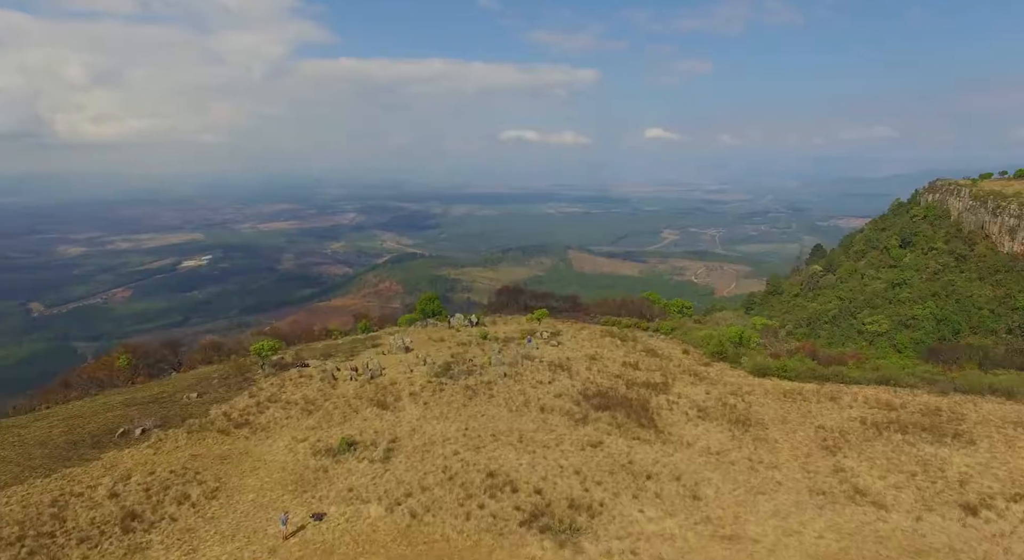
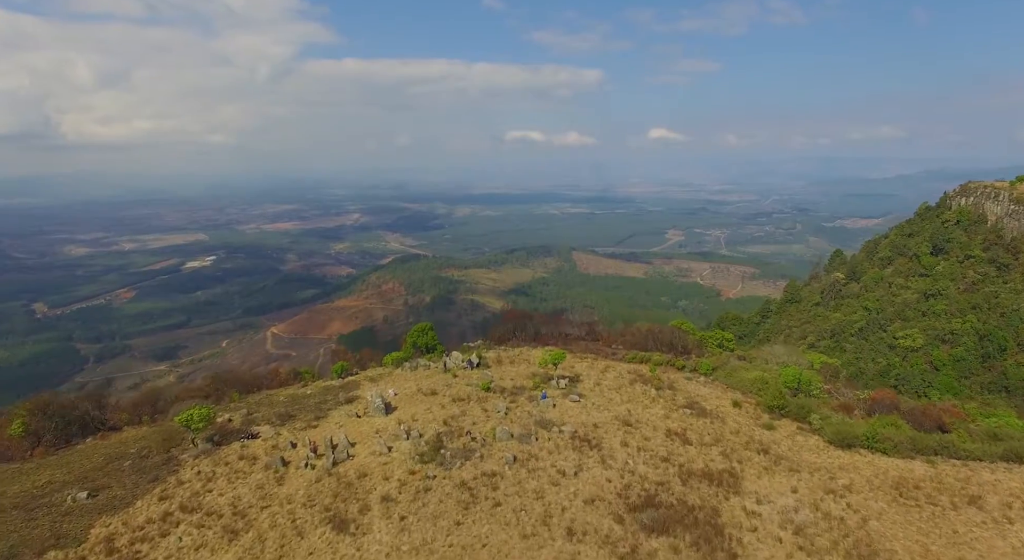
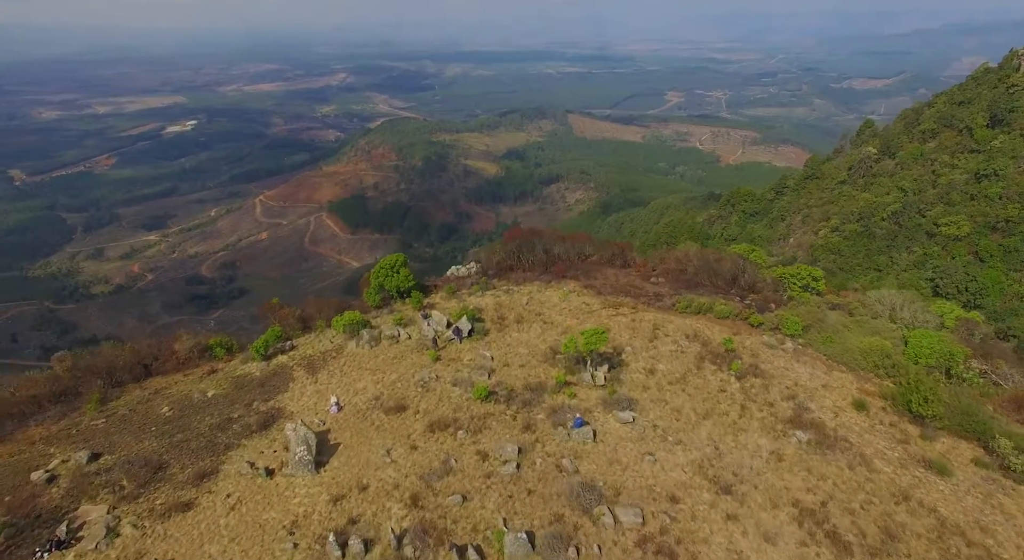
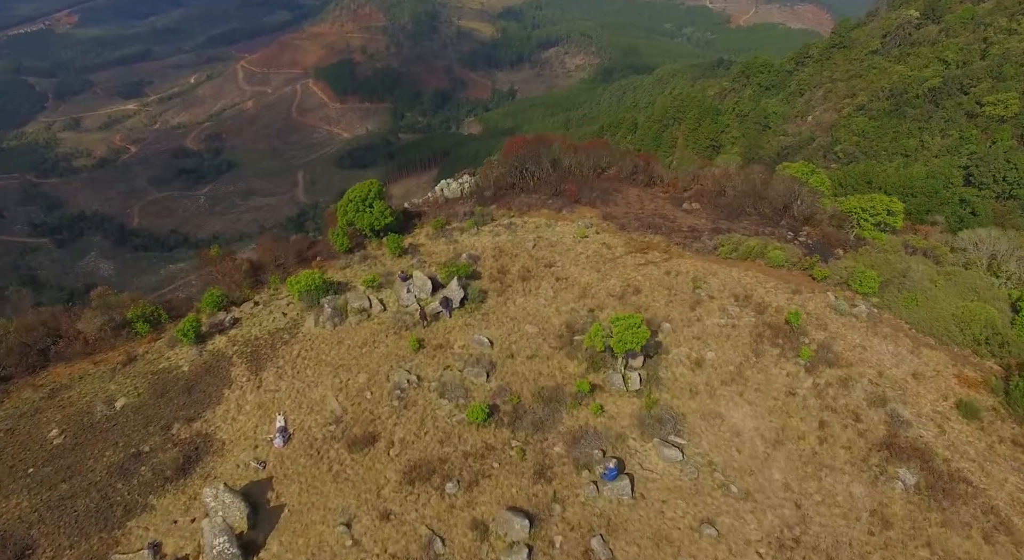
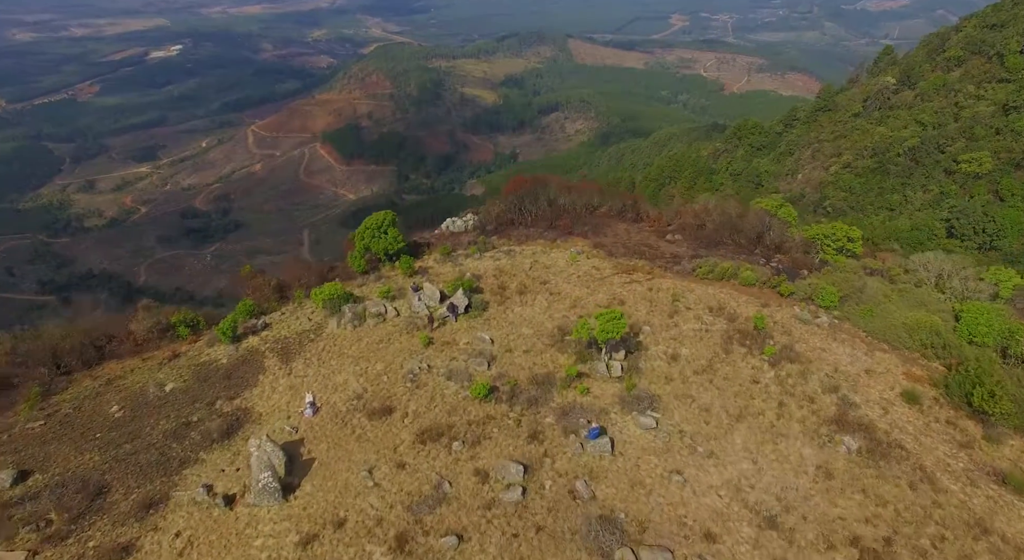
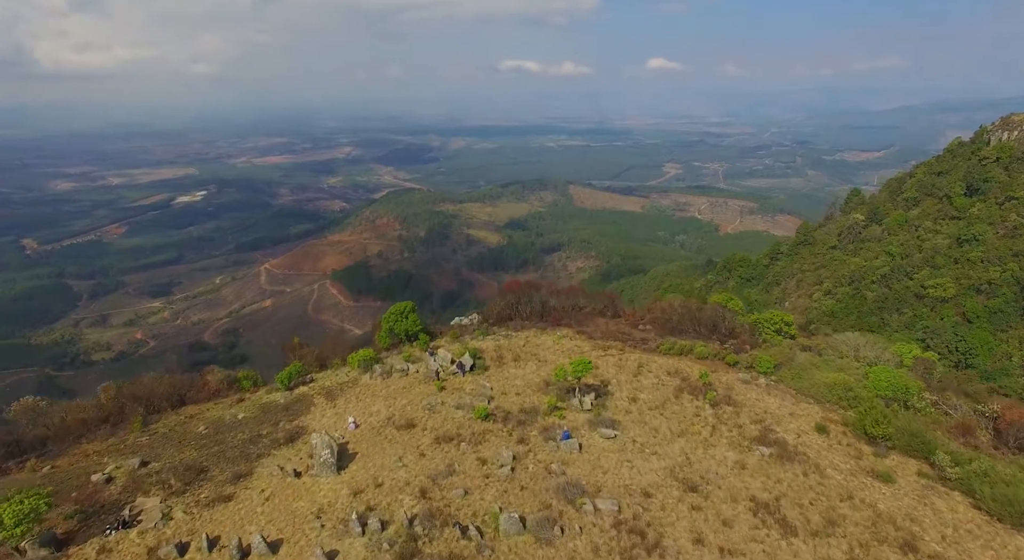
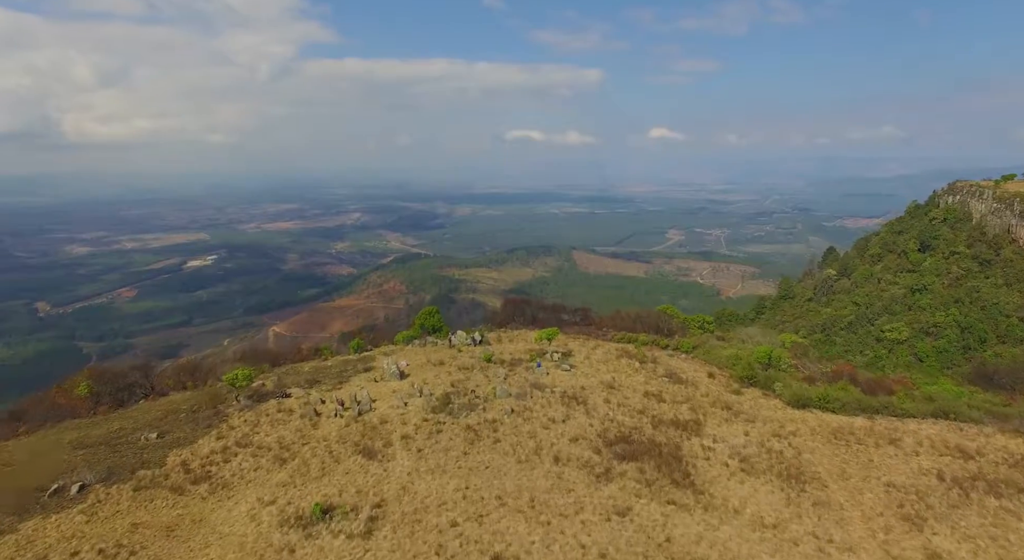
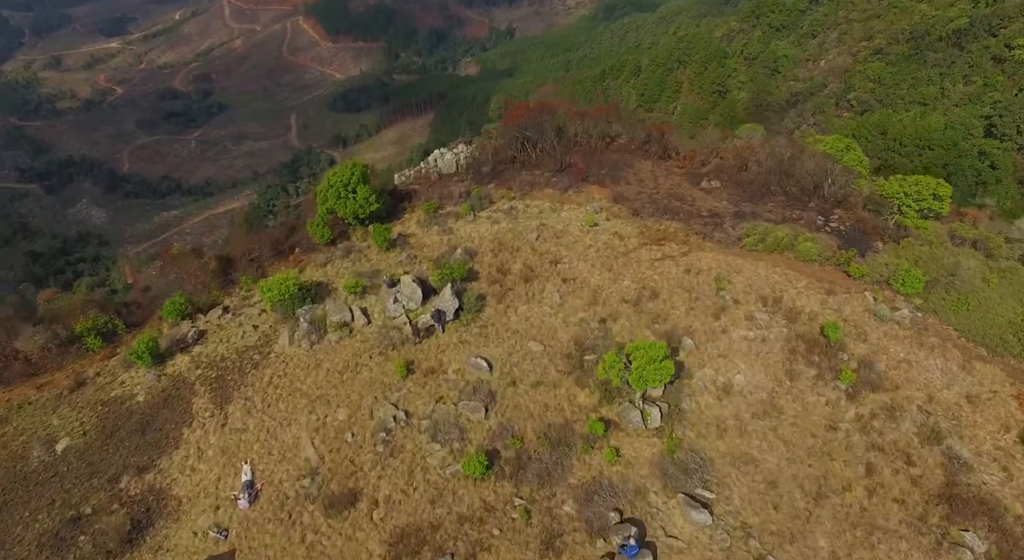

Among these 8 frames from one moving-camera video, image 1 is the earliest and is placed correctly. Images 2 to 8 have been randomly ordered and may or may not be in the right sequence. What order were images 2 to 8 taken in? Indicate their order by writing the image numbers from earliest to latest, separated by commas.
7, 2, 6, 3, 5, 4, 8
